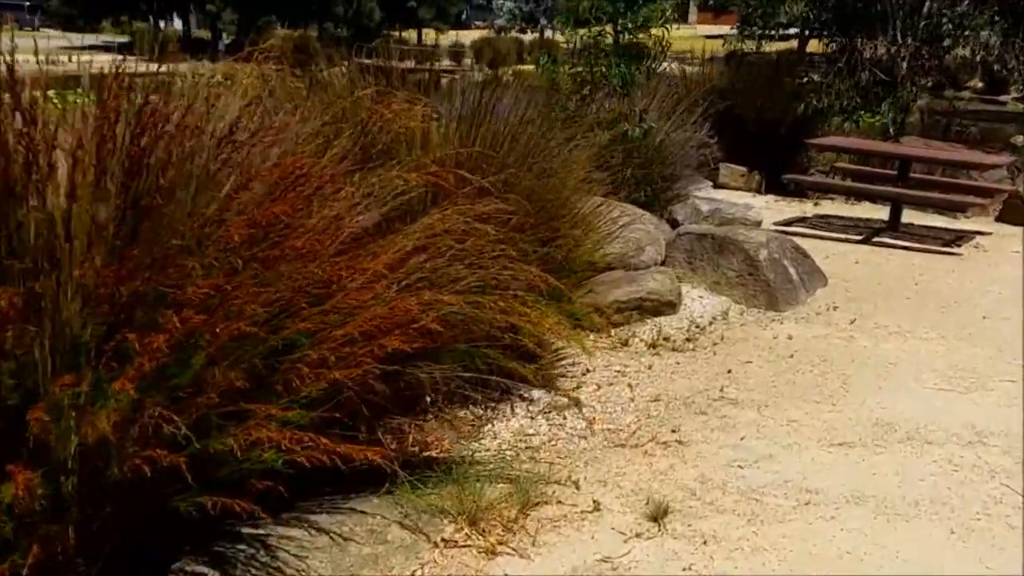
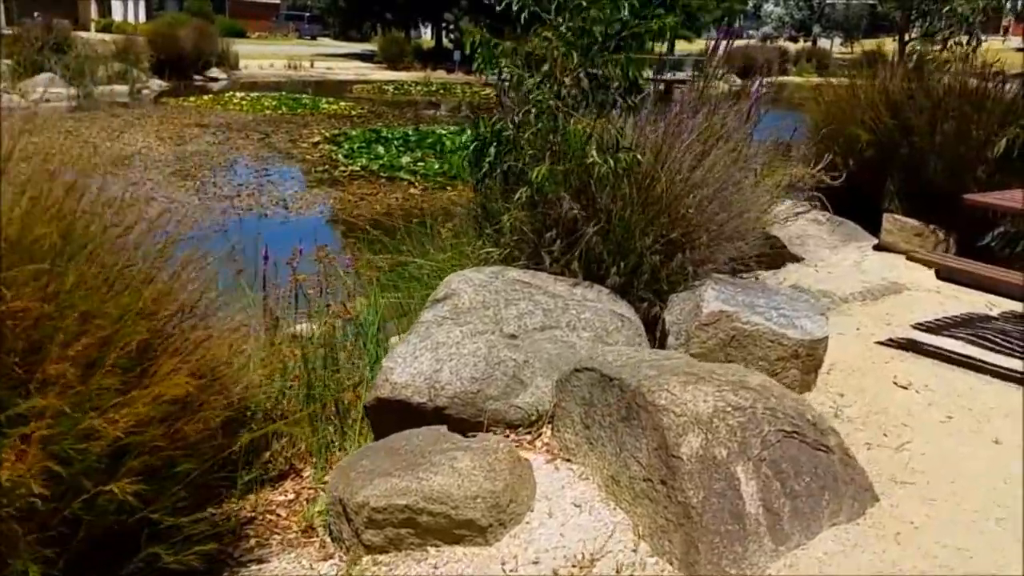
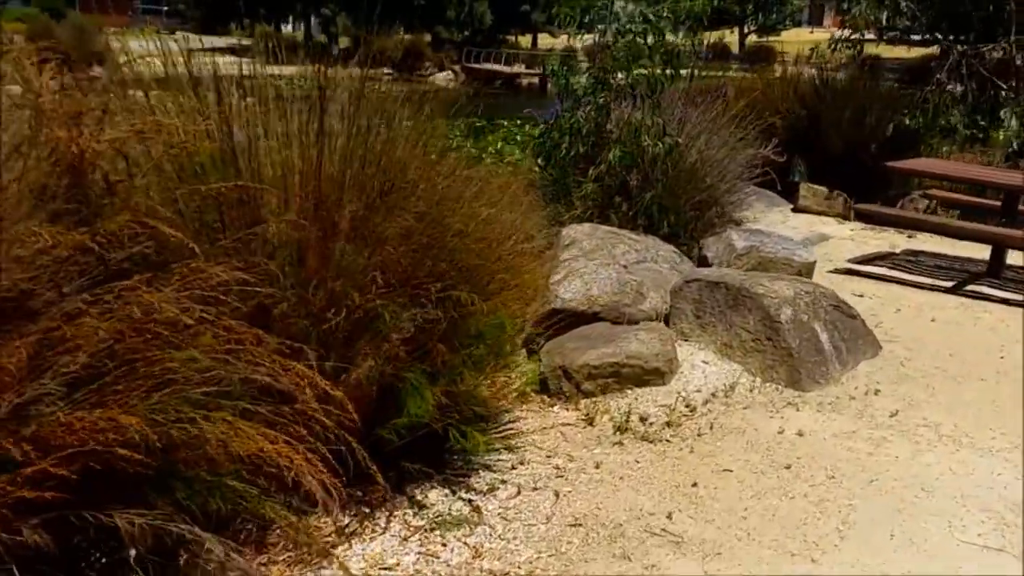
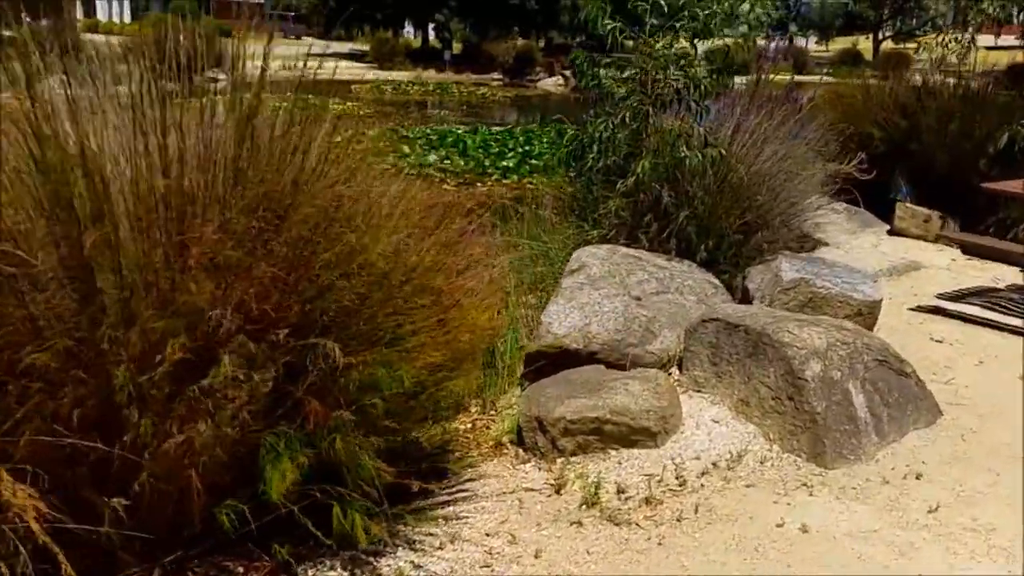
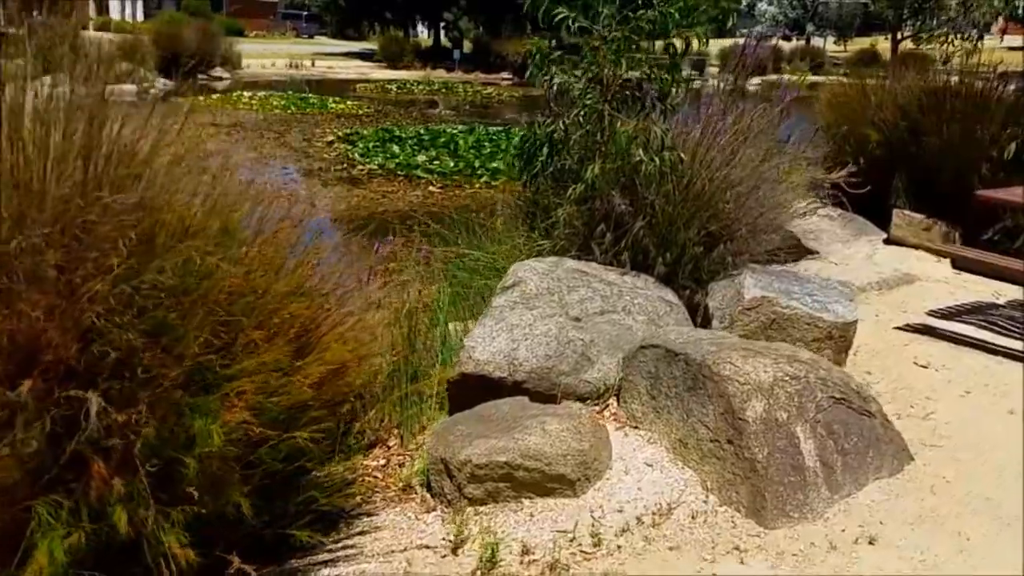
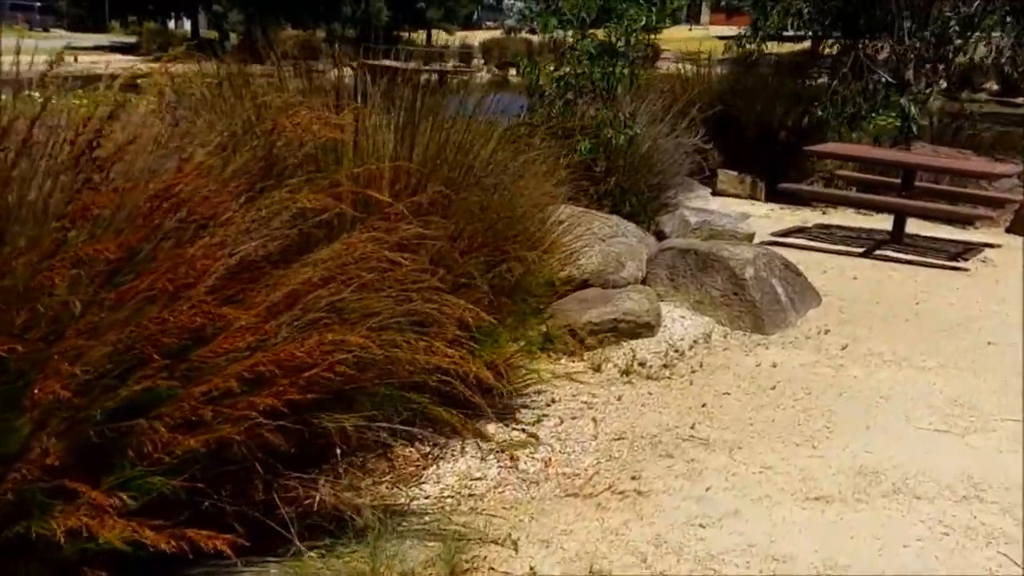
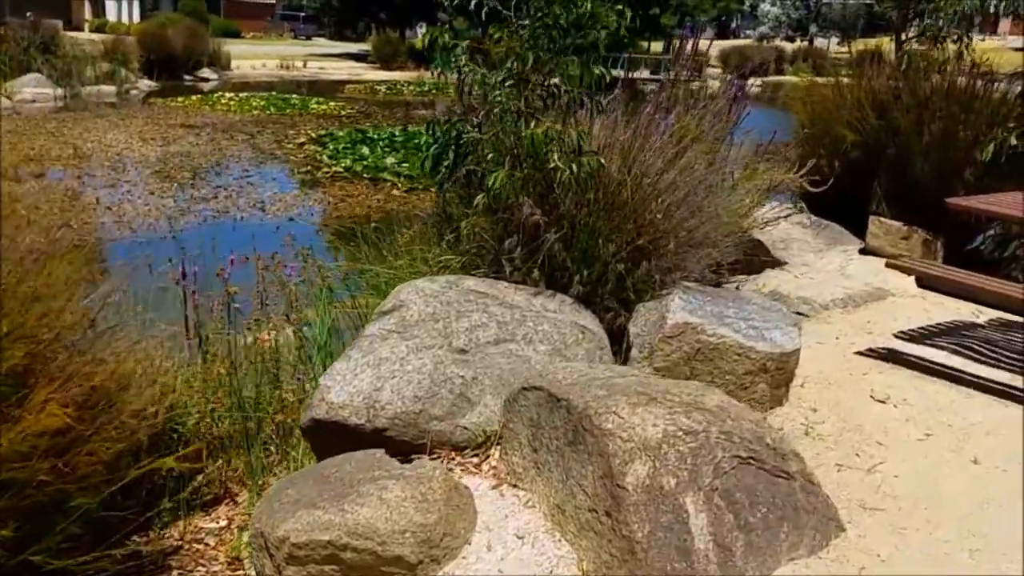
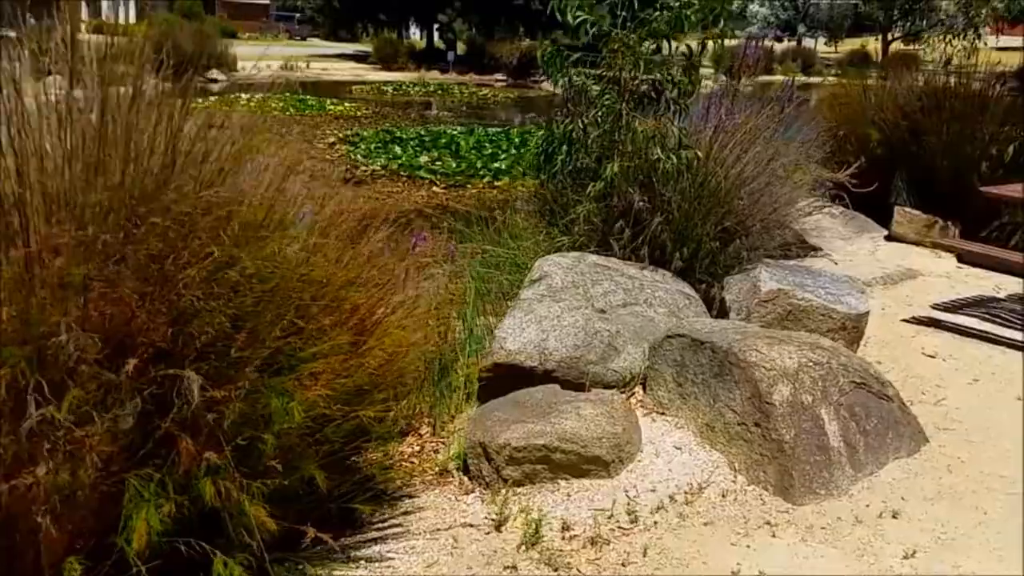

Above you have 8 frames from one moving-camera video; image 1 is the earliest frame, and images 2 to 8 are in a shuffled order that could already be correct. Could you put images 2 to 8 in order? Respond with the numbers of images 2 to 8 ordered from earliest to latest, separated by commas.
6, 3, 4, 8, 5, 2, 7
